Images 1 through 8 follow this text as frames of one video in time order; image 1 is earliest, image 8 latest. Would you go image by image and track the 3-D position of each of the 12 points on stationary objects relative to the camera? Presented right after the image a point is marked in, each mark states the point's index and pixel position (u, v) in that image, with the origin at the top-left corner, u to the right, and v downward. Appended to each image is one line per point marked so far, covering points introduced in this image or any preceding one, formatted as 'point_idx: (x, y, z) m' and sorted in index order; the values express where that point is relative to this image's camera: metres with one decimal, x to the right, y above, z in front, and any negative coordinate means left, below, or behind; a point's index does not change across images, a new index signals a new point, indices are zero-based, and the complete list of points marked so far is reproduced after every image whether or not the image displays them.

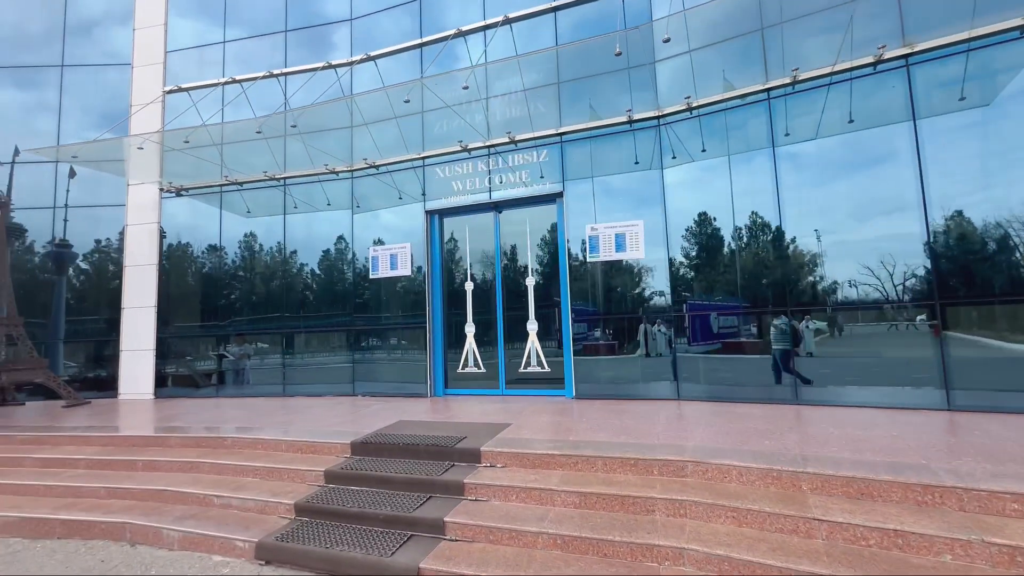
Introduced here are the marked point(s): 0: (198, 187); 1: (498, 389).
0: (-7.1, +2.4, +10.3) m
1: (-0.2, -1.8, +8.2) m
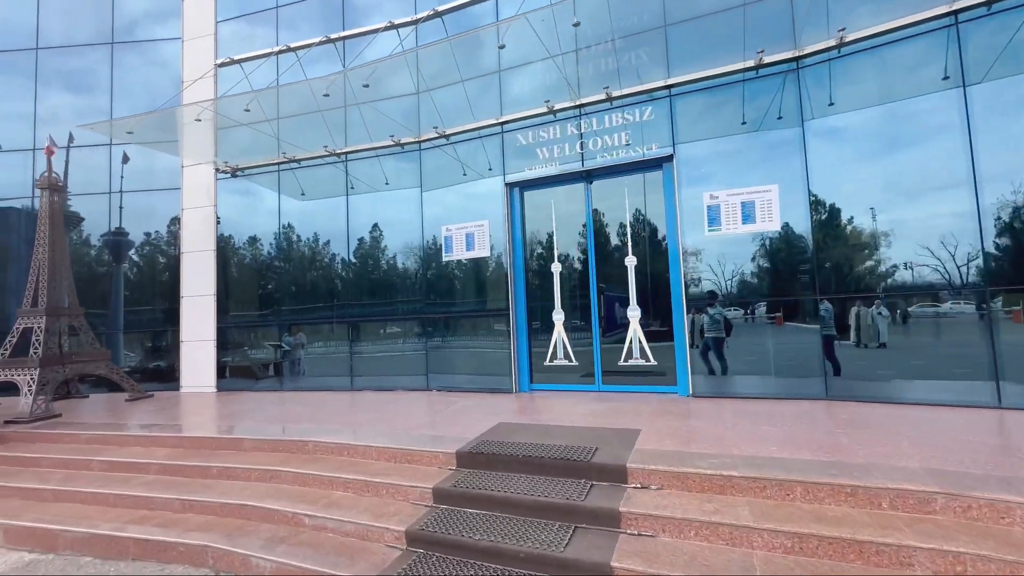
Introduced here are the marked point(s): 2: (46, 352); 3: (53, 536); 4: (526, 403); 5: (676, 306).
0: (-5.5, +2.7, +9.6) m
1: (+1.3, -1.5, +7.2) m
2: (-7.9, -1.1, +7.7) m
3: (-4.5, -2.5, +4.5) m
4: (+0.2, -1.7, +6.7) m
5: (+2.5, -0.3, +6.8) m
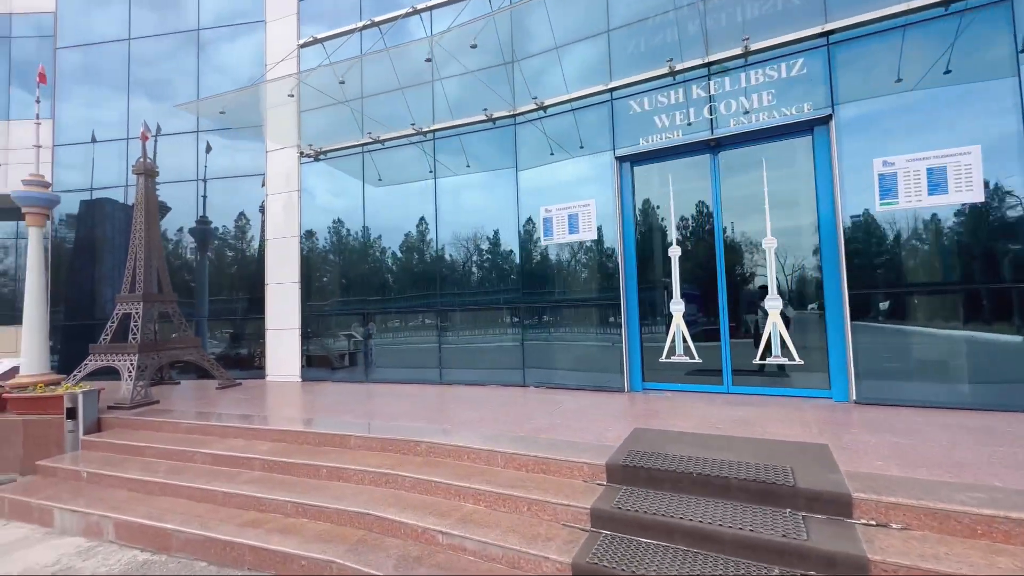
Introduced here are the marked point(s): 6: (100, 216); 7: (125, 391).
0: (-3.6, +2.9, +9.3) m
1: (+2.9, -1.4, +6.3) m
2: (-6.2, -0.9, +7.7) m
3: (-3.2, -2.3, +4.1) m
4: (+1.8, -1.5, +5.9) m
5: (+4.1, -0.1, +5.7) m
6: (-10.8, +1.8, +11.8) m
7: (-6.1, -1.6, +7.0) m
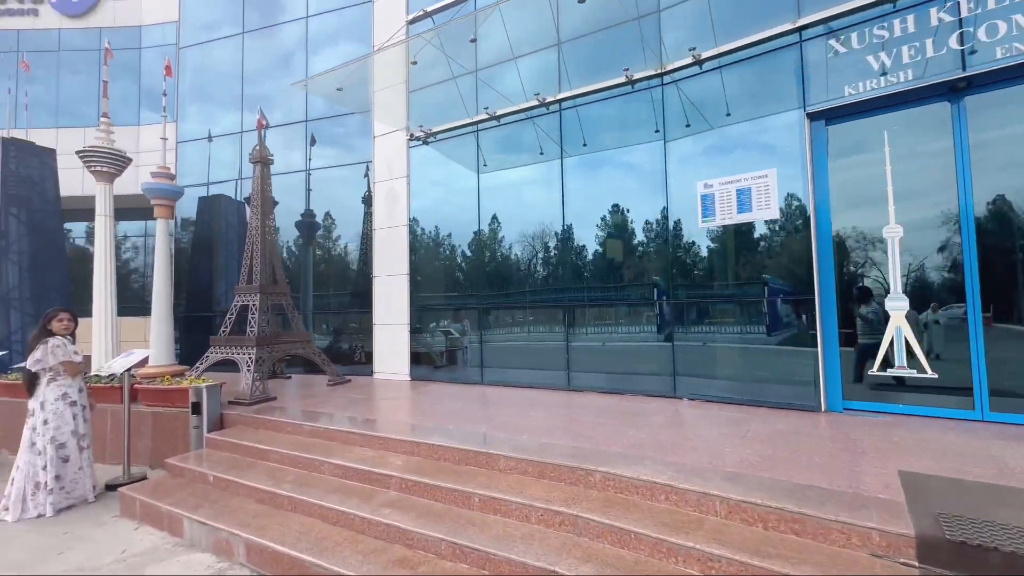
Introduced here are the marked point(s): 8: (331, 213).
0: (-1.2, +3.1, +8.6) m
1: (+4.8, -1.3, +4.7) m
2: (-4.1, -0.7, +7.4) m
3: (-1.6, -2.2, +3.5) m
4: (+3.6, -1.4, +4.5) m
5: (+5.8, 0.0, +4.0) m
6: (-8.0, +2.0, +12.1) m
7: (-4.0, -1.5, +6.7) m
8: (-4.0, +1.6, +9.9) m
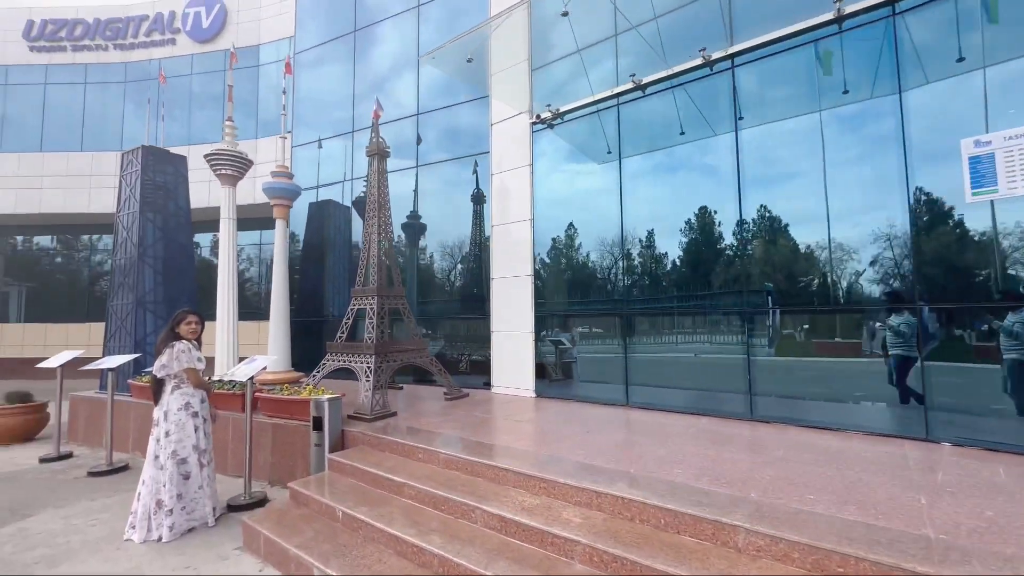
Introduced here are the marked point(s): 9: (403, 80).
0: (+1.1, +3.0, +7.5) m
1: (+6.3, -1.2, +2.6) m
2: (-2.0, -0.8, +6.7) m
3: (-0.2, -2.1, +2.4) m
4: (+5.1, -1.4, +2.6) m
5: (+7.2, 0.0, +1.7) m
6: (-5.0, +1.9, +12.1) m
7: (-2.0, -1.5, +6.0) m
8: (-1.4, +1.6, +9.2) m
9: (-2.5, +4.9, +10.7) m
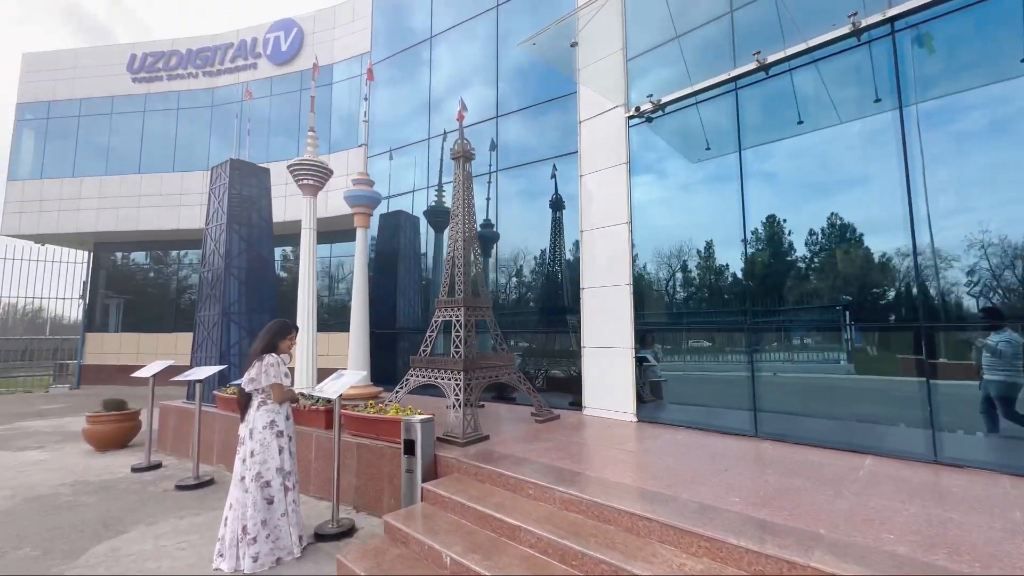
0: (+2.5, +2.9, +6.7) m
1: (+7.2, -1.2, +1.2) m
2: (-0.6, -0.9, +6.2) m
3: (+0.7, -2.1, +1.7) m
4: (+6.0, -1.4, +1.3) m
5: (+8.0, +0.1, +0.2) m
6: (-3.0, +1.6, +12.0) m
7: (-0.7, -1.6, +5.5) m
8: (+0.2, +1.3, +8.7) m
9: (-0.7, +4.7, +10.3) m
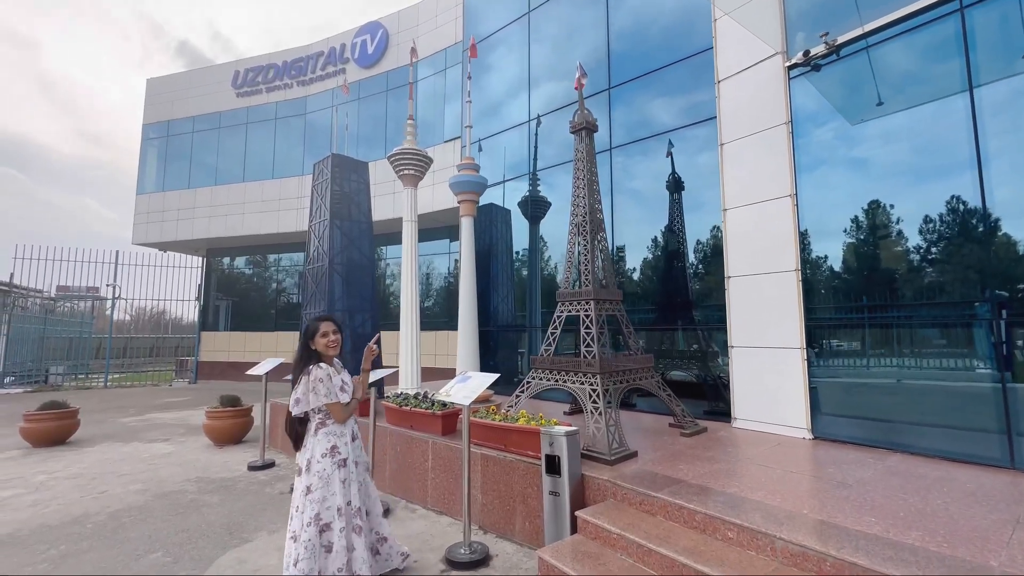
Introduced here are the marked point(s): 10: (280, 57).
0: (+4.2, +3.0, +5.4) m
1: (+8.0, -1.0, -0.8) m
2: (+1.1, -0.8, +5.4) m
3: (+1.7, -2.0, +0.7) m
4: (+6.8, -1.2, -0.5) m
5: (+8.6, +0.3, -1.9) m
6: (-0.5, +1.7, +11.4) m
7: (+0.9, -1.5, +4.7) m
8: (+2.2, +1.5, +7.7) m
9: (+1.5, +4.8, +9.4) m
10: (-10.3, +10.2, +19.9) m
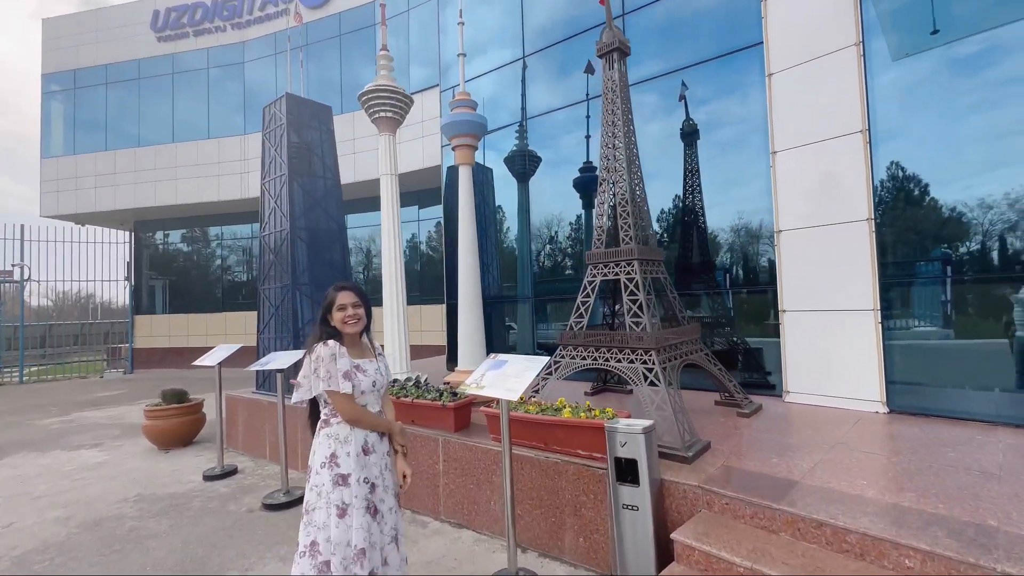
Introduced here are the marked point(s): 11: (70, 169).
0: (+4.3, +3.5, +4.5) m
1: (+8.9, -0.8, -1.0) m
2: (+1.4, -0.4, +4.4) m
3: (+2.5, -1.8, -0.1) m
4: (+7.7, -1.0, -0.9) m
5: (+9.6, +0.5, -2.1) m
6: (-0.8, +2.4, +10.1) m
7: (+1.2, -1.1, +3.8) m
8: (+2.2, +2.1, +6.7) m
9: (+1.3, +5.5, +8.2) m
10: (-11.6, +11.2, +17.1) m
11: (-17.4, +4.6, +17.6) m
